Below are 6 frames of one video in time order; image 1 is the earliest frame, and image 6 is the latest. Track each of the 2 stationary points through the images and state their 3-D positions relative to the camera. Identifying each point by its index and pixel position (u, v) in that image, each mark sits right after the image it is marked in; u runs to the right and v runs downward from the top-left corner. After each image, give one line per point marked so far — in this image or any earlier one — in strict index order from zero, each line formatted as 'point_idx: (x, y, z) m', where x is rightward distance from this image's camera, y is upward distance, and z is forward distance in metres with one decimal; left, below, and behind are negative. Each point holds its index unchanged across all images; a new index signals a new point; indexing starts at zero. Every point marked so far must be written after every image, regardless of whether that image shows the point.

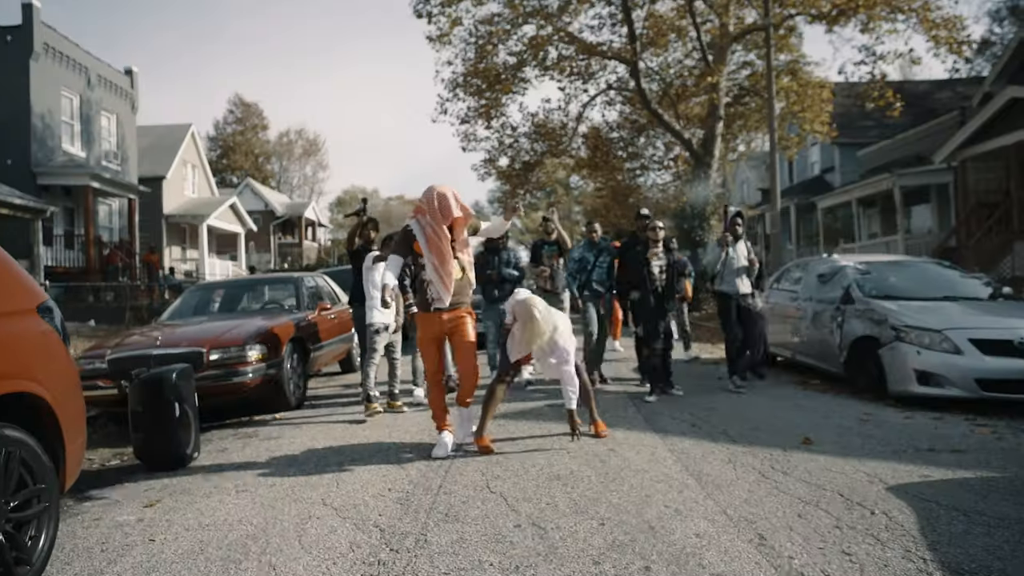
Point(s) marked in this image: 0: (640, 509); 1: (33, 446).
0: (+0.6, -1.0, +3.6) m
1: (-1.9, -0.6, +3.0) m
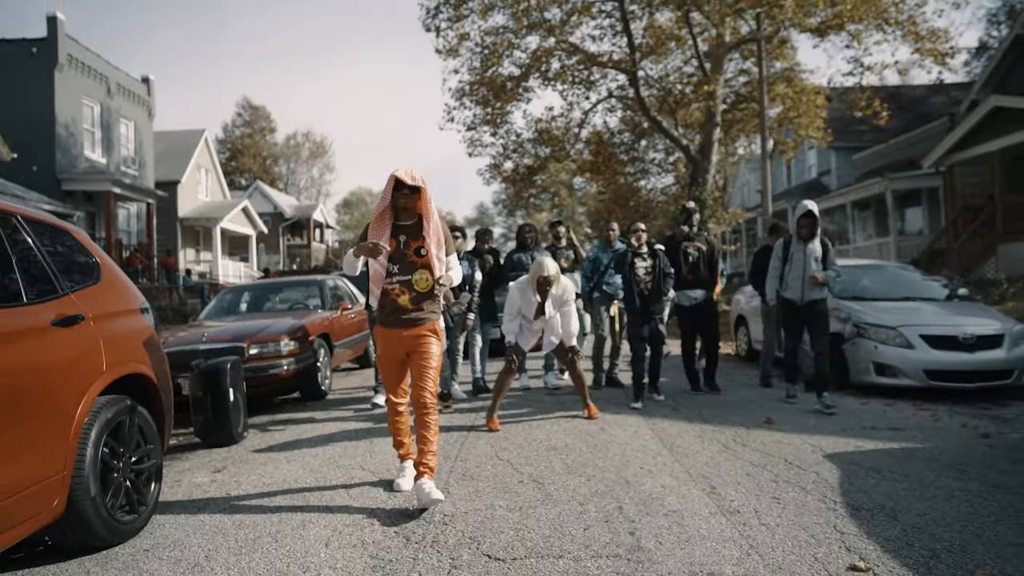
0: (+0.6, -1.1, +4.5) m
1: (-1.9, -0.7, +3.9) m
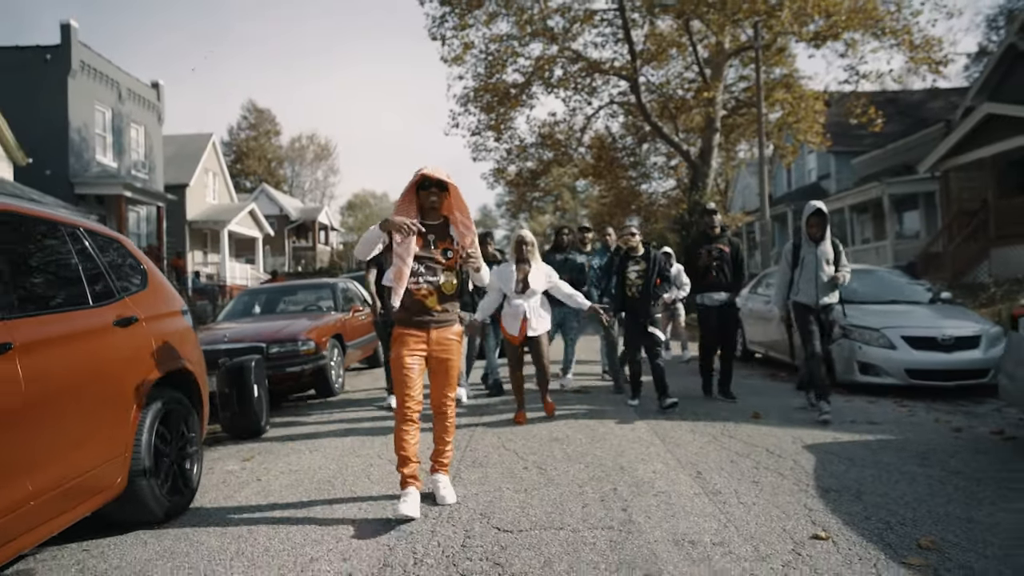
0: (+0.7, -1.1, +4.9) m
1: (-1.8, -0.7, +4.3) m
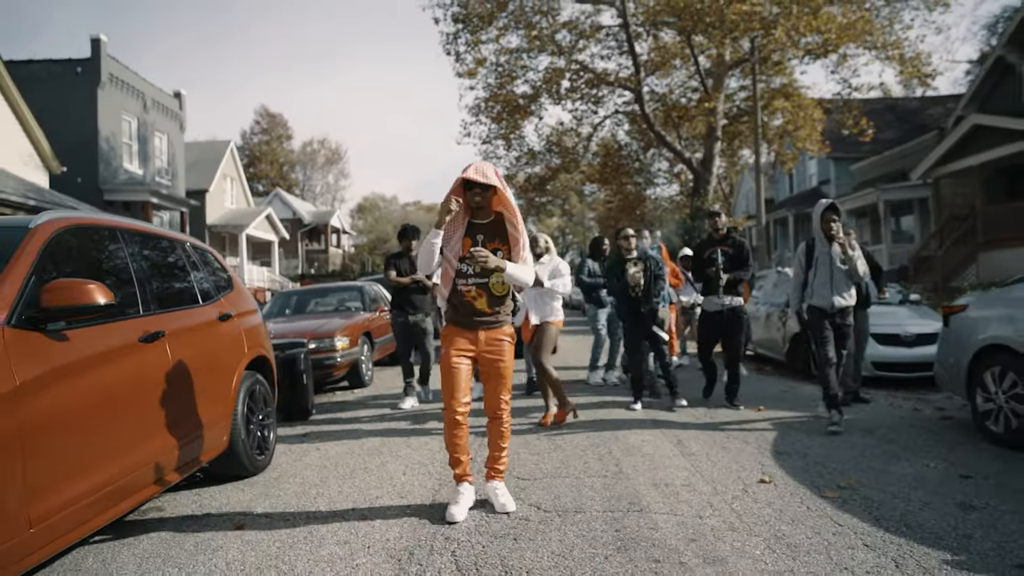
0: (+0.8, -1.1, +6.0) m
1: (-1.7, -0.7, +5.4) m
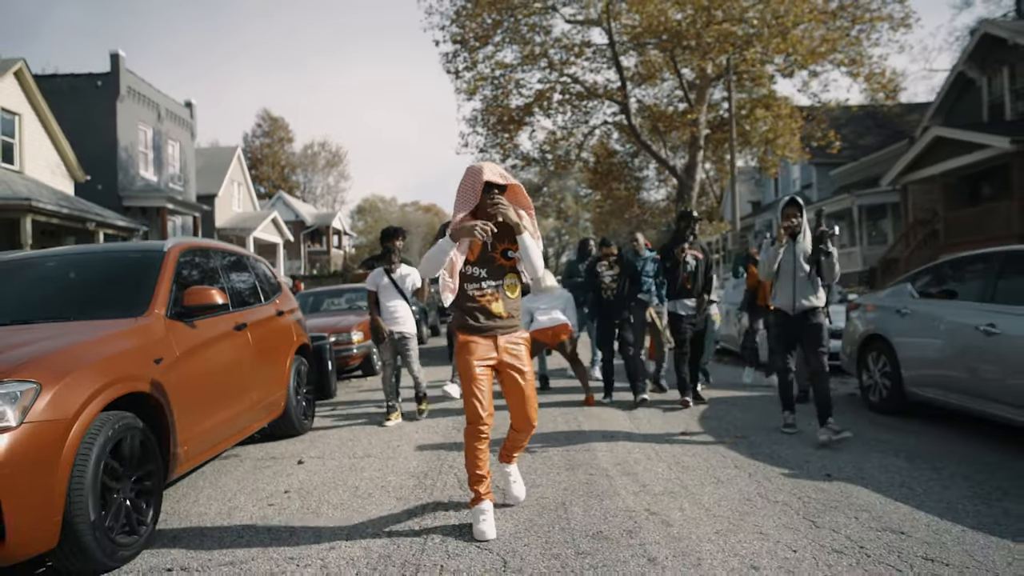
0: (+0.7, -1.1, +7.5) m
1: (-1.9, -0.7, +6.9) m
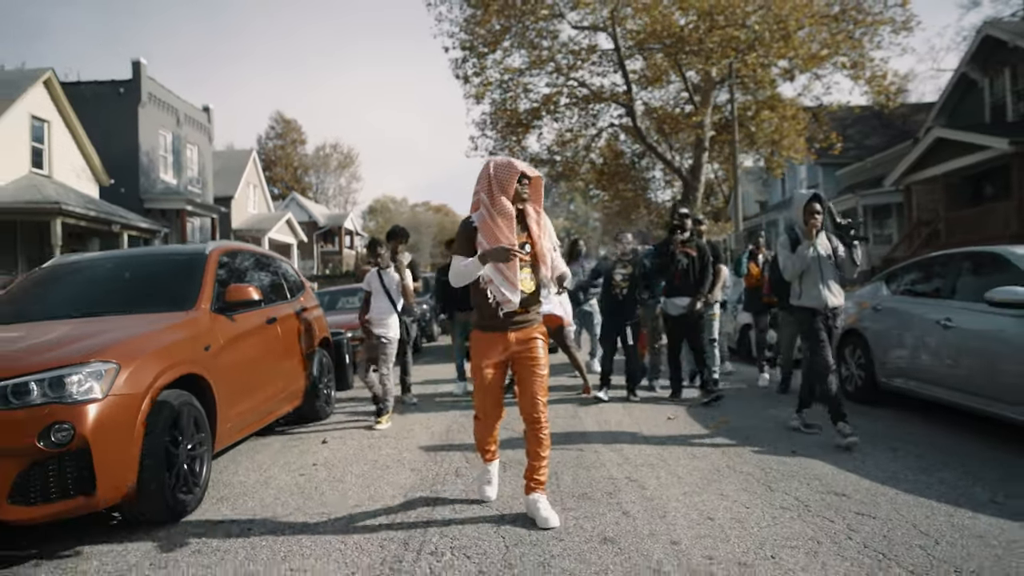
0: (+0.7, -1.1, +8.1) m
1: (-1.8, -0.7, +7.6) m
